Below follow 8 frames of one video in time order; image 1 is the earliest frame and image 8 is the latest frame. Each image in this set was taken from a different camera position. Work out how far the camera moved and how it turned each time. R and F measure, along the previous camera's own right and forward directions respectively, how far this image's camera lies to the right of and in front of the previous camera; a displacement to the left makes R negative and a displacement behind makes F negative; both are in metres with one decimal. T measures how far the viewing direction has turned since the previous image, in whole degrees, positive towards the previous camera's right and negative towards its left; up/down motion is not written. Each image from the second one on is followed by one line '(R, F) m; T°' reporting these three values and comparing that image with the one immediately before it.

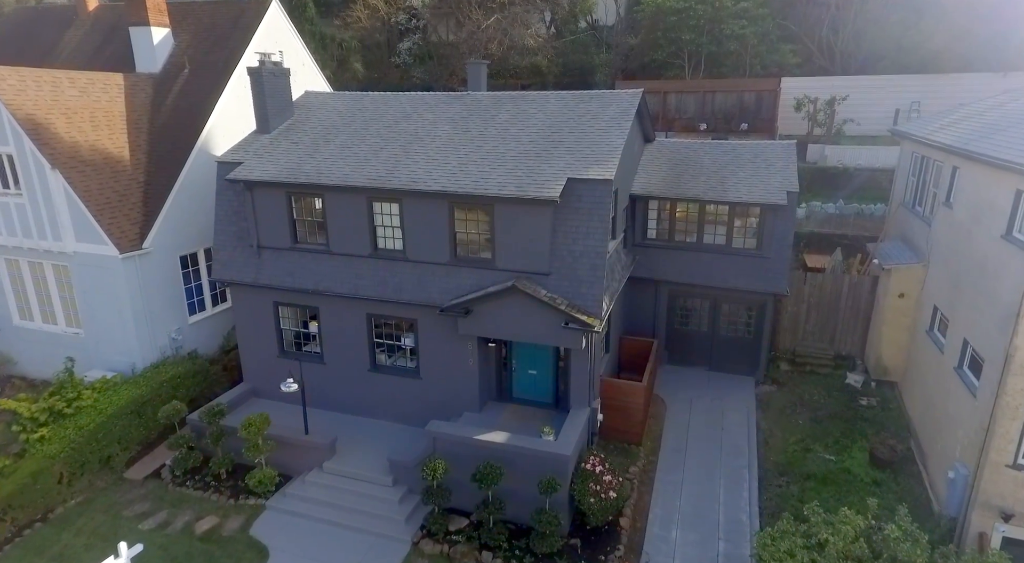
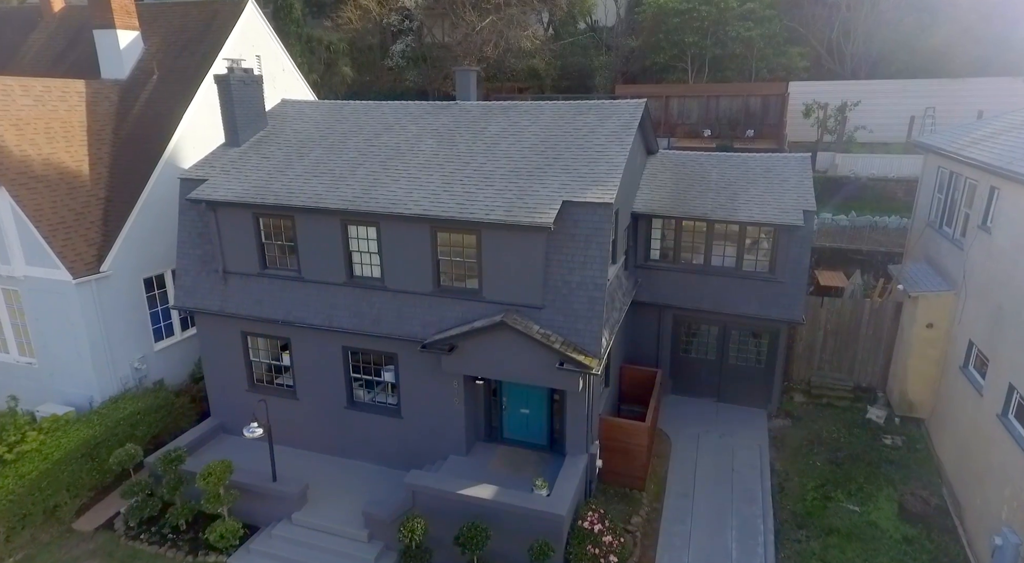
(+0.2, +1.5) m; 0°
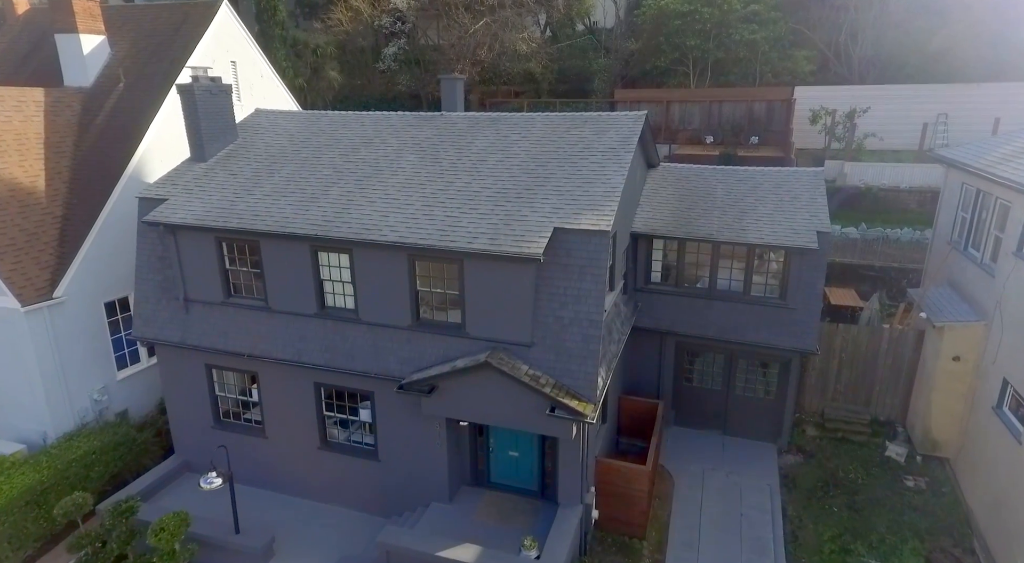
(+0.2, +1.3) m; 0°
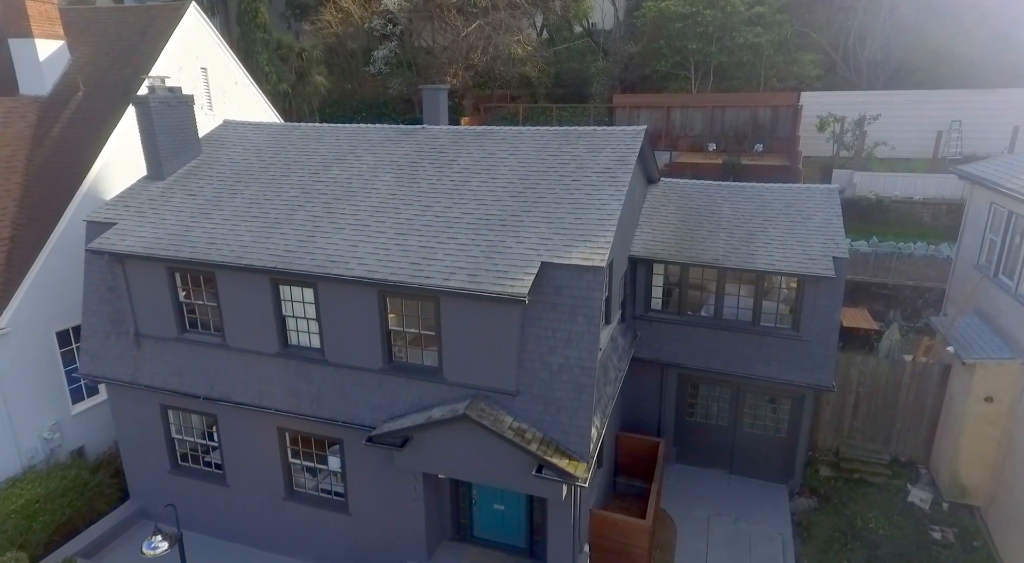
(+0.2, +1.3) m; 0°
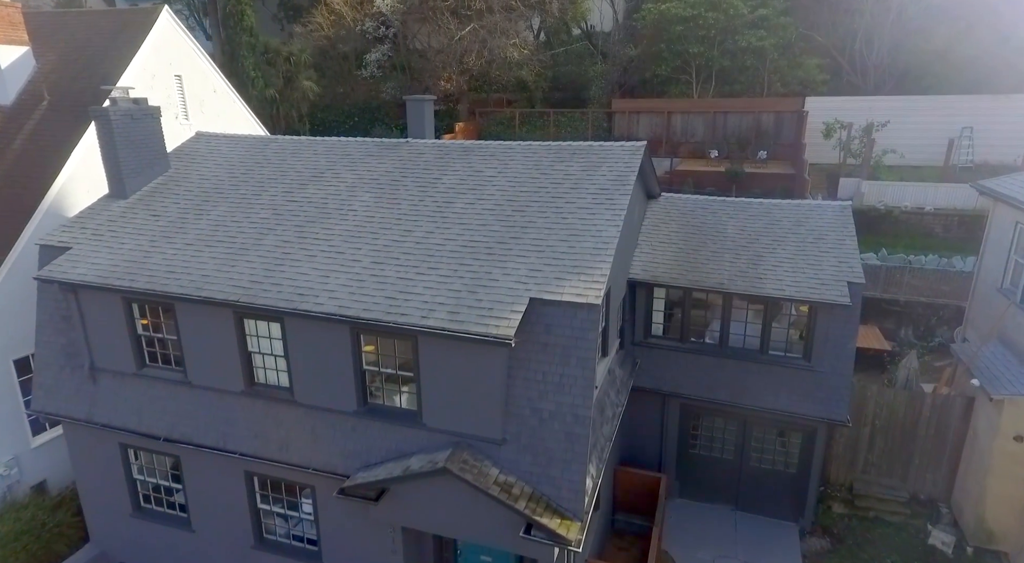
(+0.2, +1.0) m; 0°
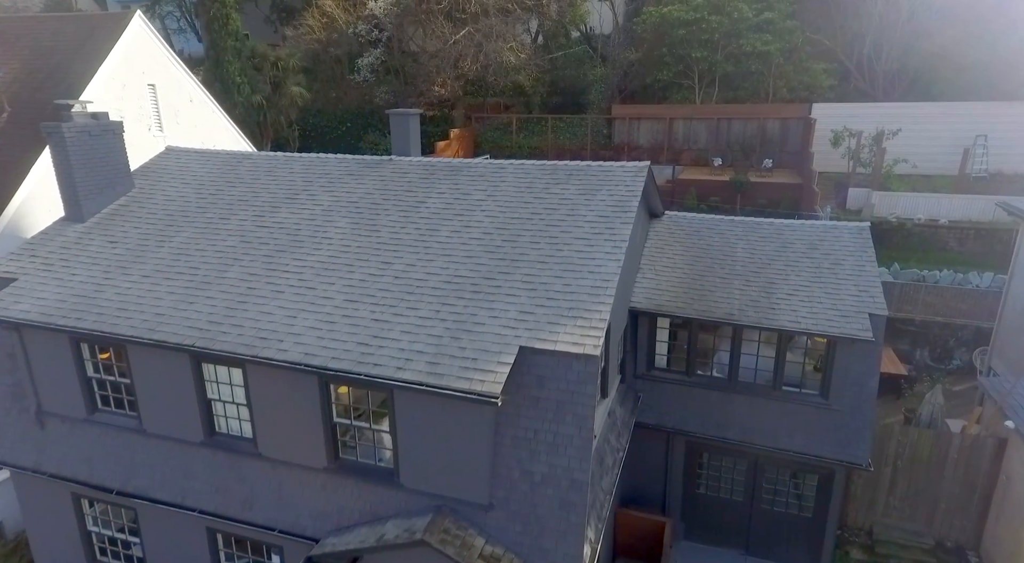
(+0.1, +1.1) m; 0°
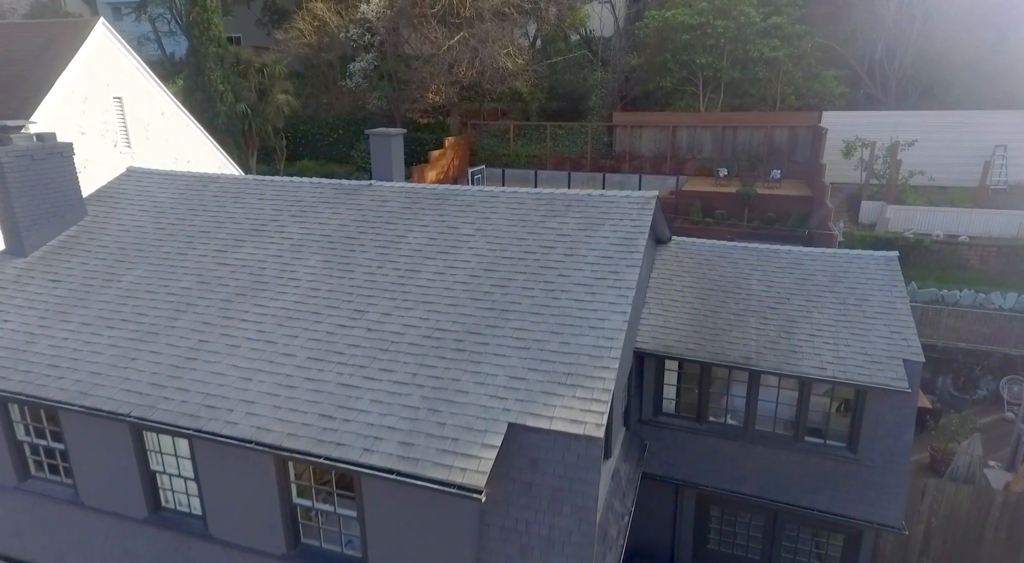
(+0.1, +1.2) m; 0°
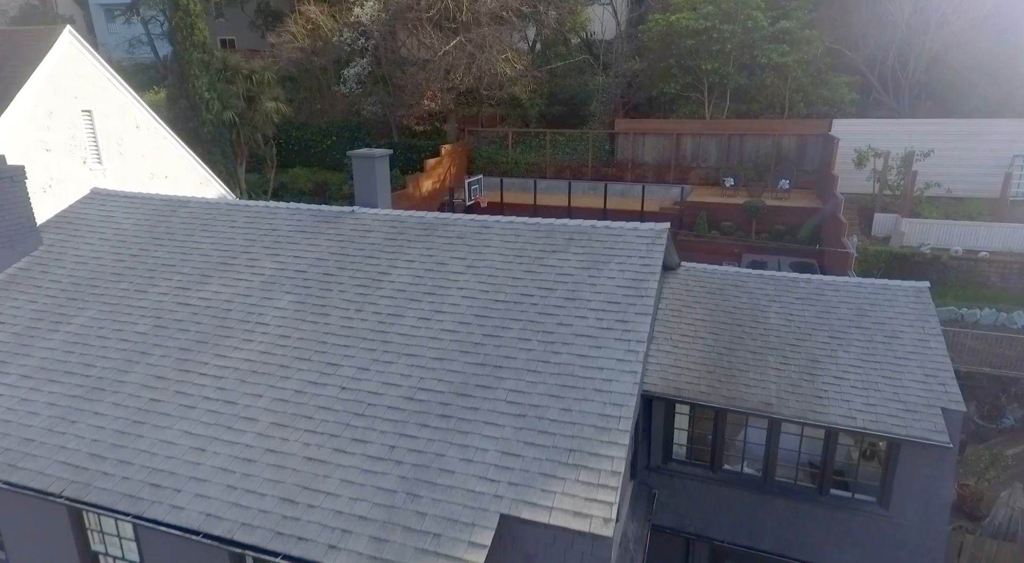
(+0.1, +1.0) m; 0°
